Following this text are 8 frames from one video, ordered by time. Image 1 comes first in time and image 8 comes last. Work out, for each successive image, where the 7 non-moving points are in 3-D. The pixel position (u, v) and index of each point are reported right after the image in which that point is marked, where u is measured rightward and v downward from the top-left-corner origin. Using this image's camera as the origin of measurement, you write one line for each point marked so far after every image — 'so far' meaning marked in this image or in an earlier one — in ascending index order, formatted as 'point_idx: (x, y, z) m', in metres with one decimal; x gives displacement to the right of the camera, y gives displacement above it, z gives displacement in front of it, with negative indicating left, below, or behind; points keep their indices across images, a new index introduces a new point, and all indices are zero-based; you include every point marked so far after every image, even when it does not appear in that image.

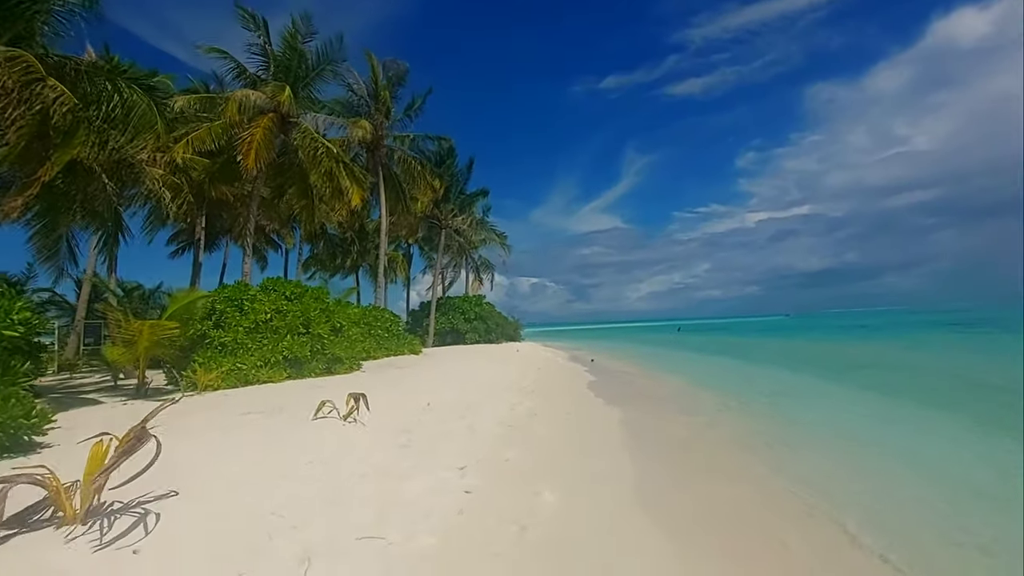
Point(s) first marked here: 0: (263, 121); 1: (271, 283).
0: (-7.3, +4.9, +15.4) m
1: (-5.6, +0.1, +12.3) m
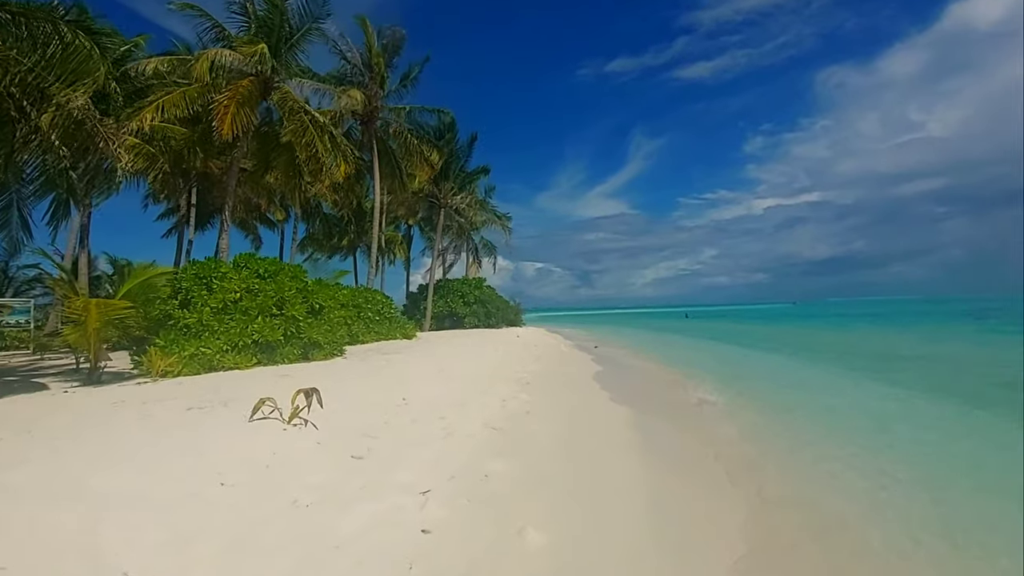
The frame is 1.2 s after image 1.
0: (-7.3, +5.5, +14.1) m
1: (-5.7, +0.6, +11.2) m
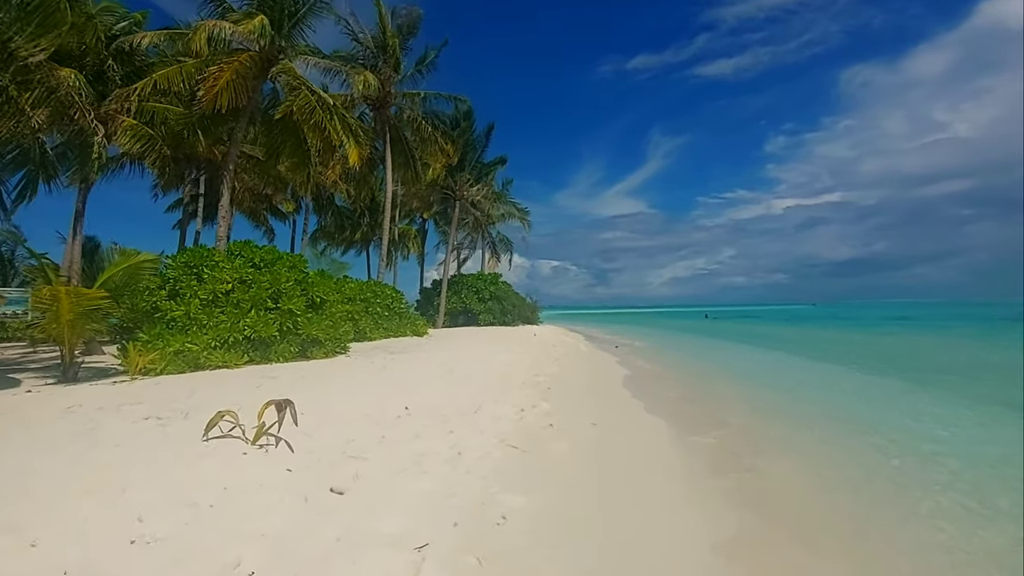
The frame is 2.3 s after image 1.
0: (-6.8, +5.7, +13.2) m
1: (-5.3, +0.8, +10.2) m
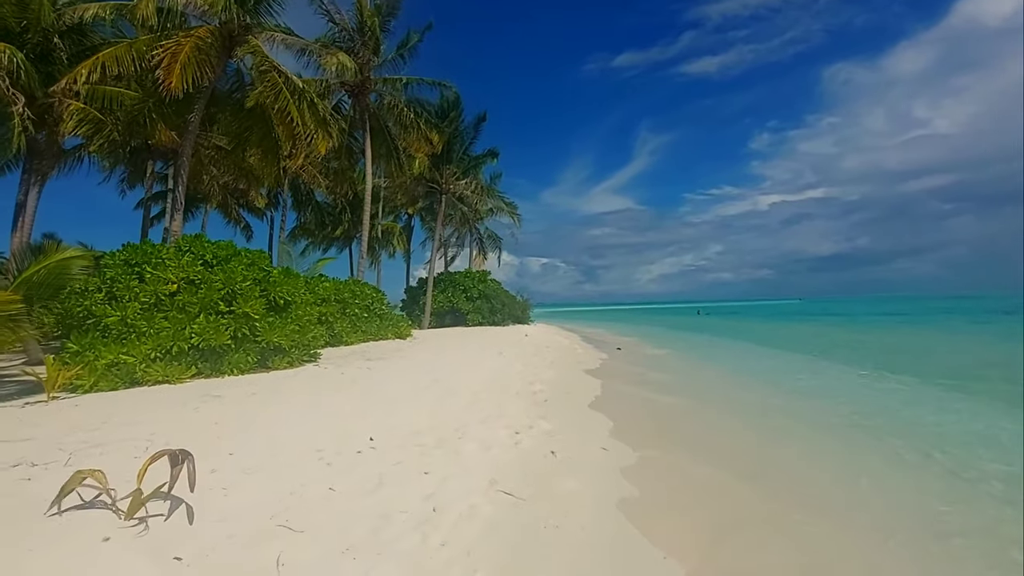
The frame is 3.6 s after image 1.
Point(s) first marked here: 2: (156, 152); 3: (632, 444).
0: (-7.0, +5.7, +11.8) m
1: (-5.5, +0.8, +8.9) m
2: (-12.0, +4.6, +17.8) m
3: (+1.4, -1.9, +6.2) m
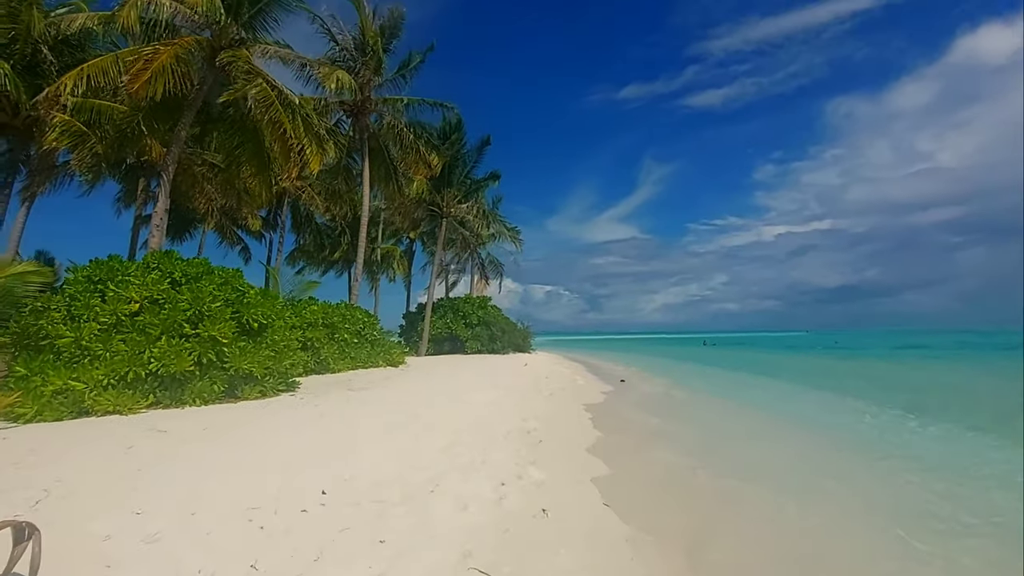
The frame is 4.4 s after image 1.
0: (-7.0, +5.3, +11.4) m
1: (-5.6, +0.5, +8.2) m
2: (-12.0, +3.9, +17.3) m
3: (+1.3, -2.1, +5.4) m
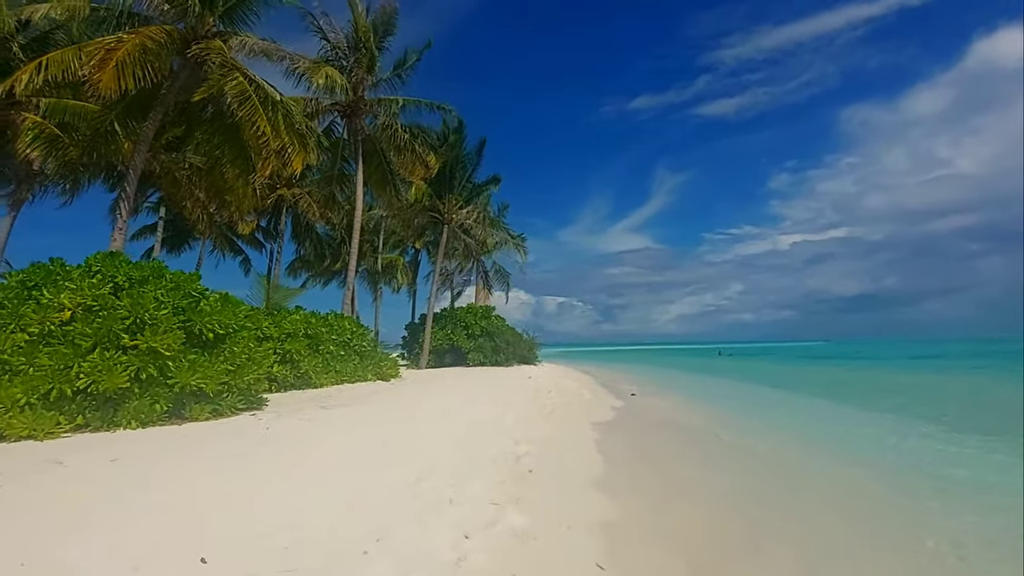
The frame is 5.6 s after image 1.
0: (-7.2, +5.1, +10.6) m
1: (-5.7, +0.4, +7.3) m
2: (-11.9, +3.5, +16.6) m
3: (+1.1, -2.1, +4.2) m
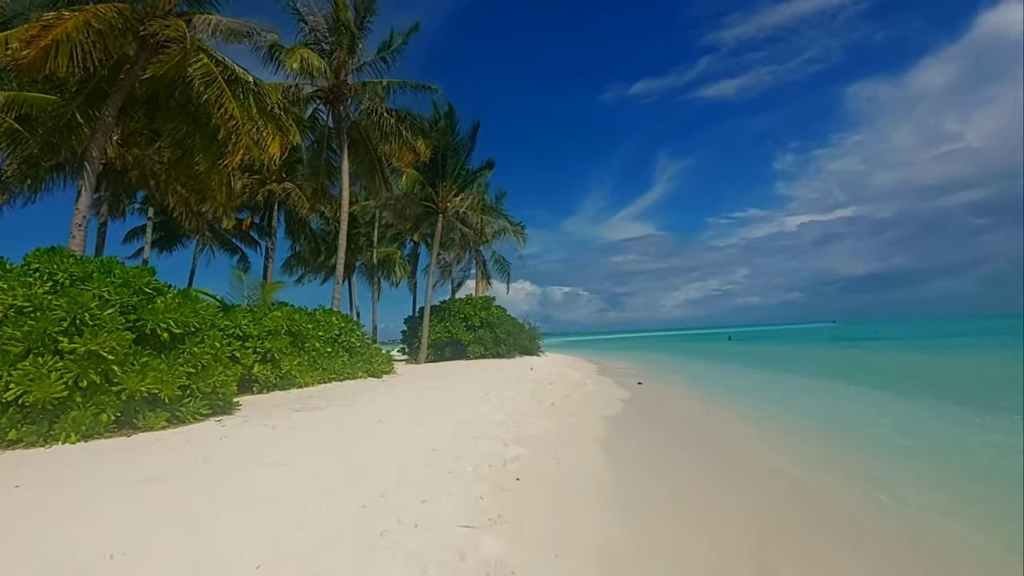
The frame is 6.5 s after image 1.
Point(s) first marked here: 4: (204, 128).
0: (-7.5, +5.1, +9.8) m
1: (-5.9, +0.4, +6.6) m
2: (-12.1, +3.5, +15.9) m
3: (+0.9, -1.9, +3.5) m
4: (-7.0, +3.7, +12.0) m
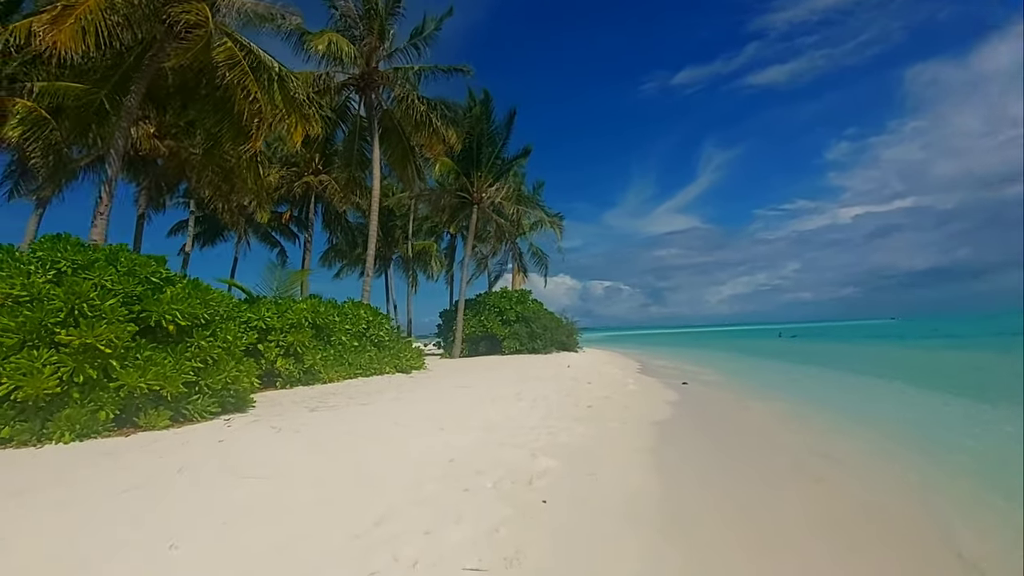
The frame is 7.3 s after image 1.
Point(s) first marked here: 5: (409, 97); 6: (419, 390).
0: (-6.9, +5.3, +9.5) m
1: (-5.6, +0.5, +6.2) m
2: (-11.1, +3.7, +16.0) m
3: (+1.0, -1.8, +2.7) m
4: (-6.2, +3.8, +11.7) m
5: (-3.2, +5.9, +16.4) m
6: (-1.7, -1.8, +9.5) m
